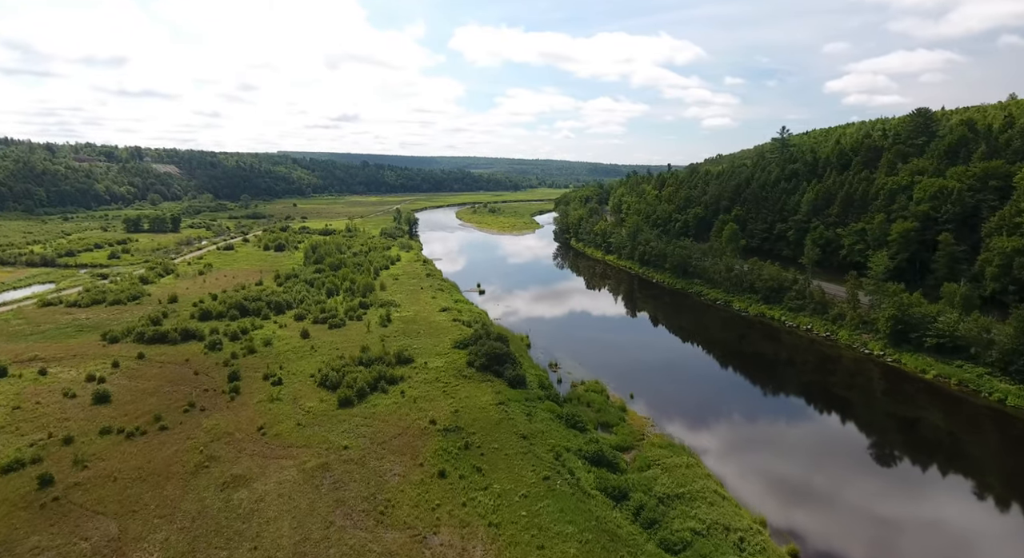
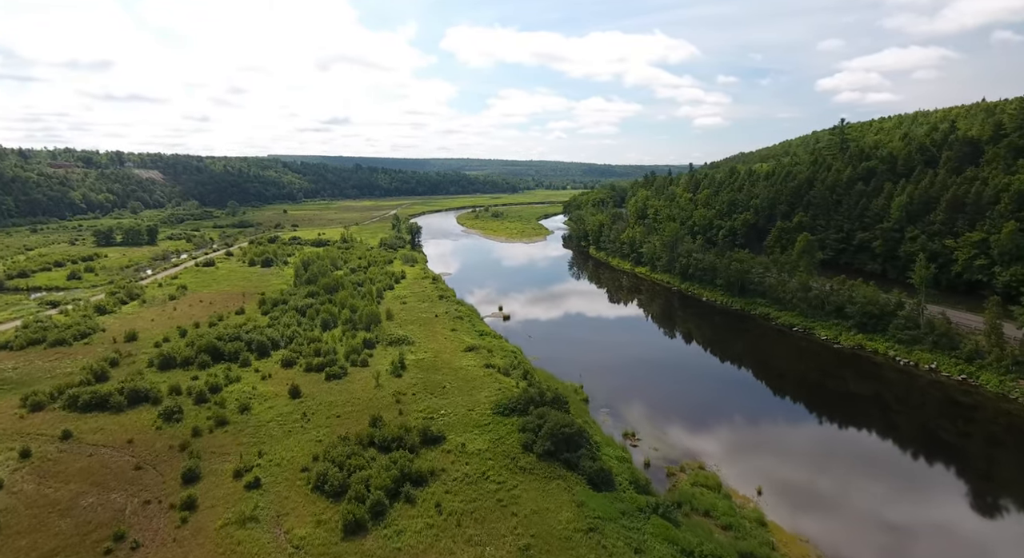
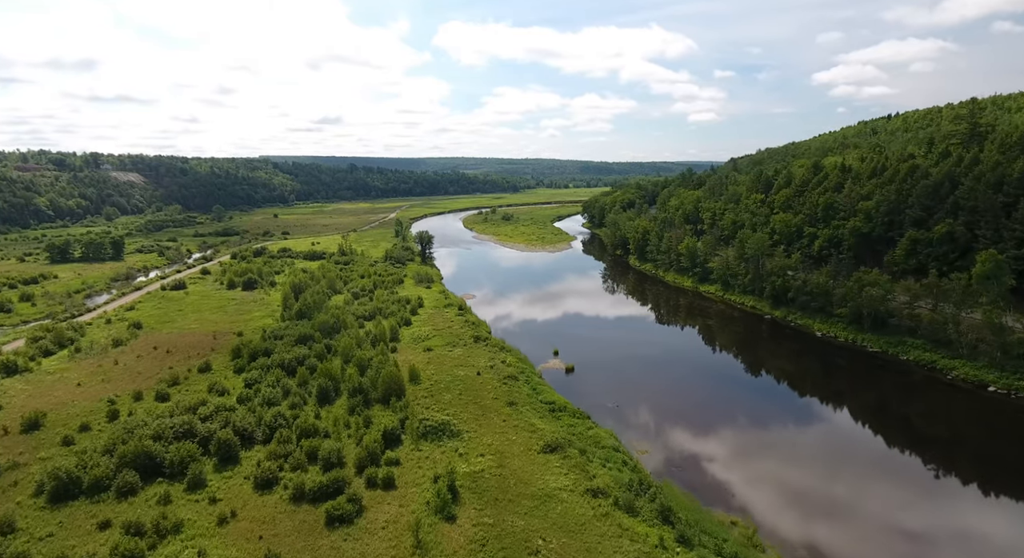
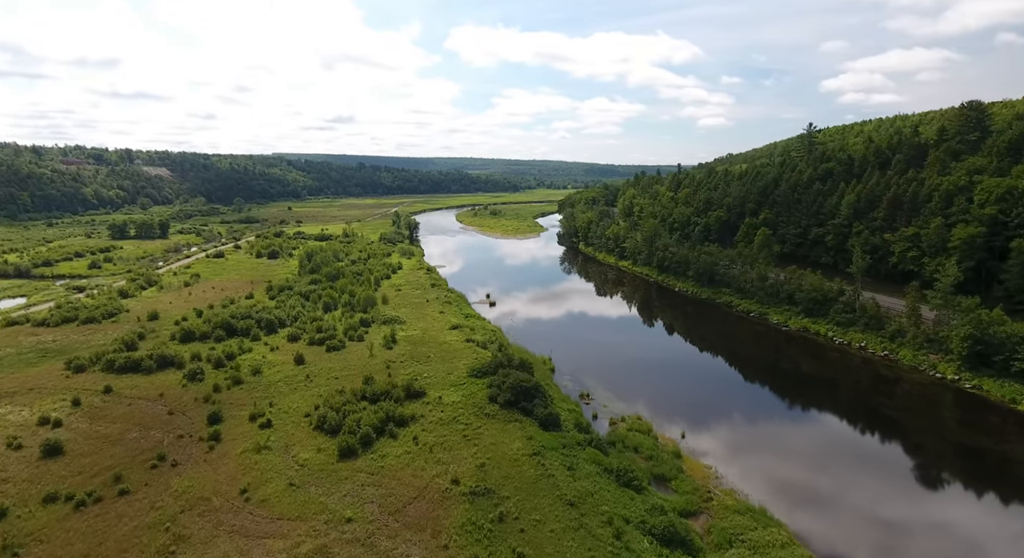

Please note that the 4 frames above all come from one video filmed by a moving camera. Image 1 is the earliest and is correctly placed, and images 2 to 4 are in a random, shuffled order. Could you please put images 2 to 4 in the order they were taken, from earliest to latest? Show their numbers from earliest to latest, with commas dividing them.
4, 2, 3
